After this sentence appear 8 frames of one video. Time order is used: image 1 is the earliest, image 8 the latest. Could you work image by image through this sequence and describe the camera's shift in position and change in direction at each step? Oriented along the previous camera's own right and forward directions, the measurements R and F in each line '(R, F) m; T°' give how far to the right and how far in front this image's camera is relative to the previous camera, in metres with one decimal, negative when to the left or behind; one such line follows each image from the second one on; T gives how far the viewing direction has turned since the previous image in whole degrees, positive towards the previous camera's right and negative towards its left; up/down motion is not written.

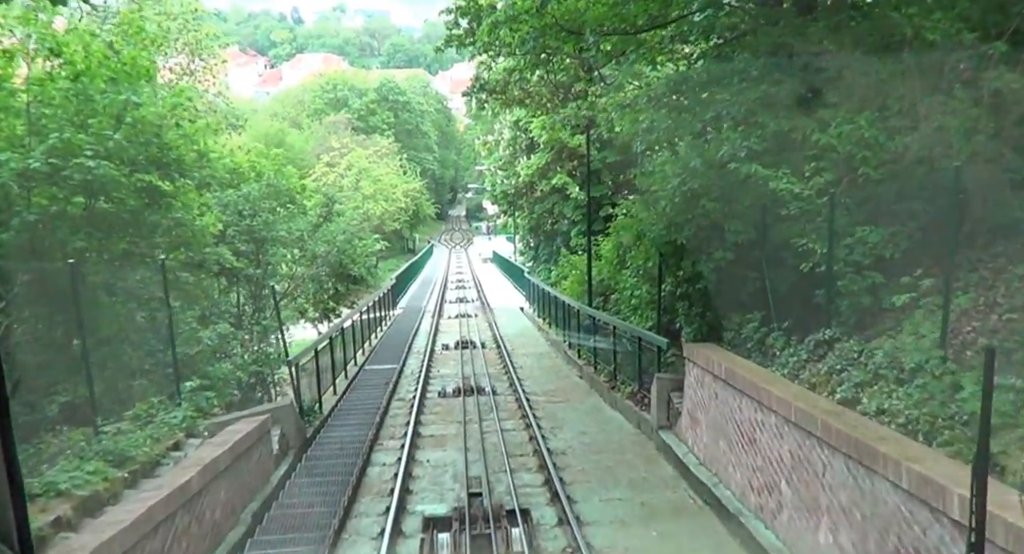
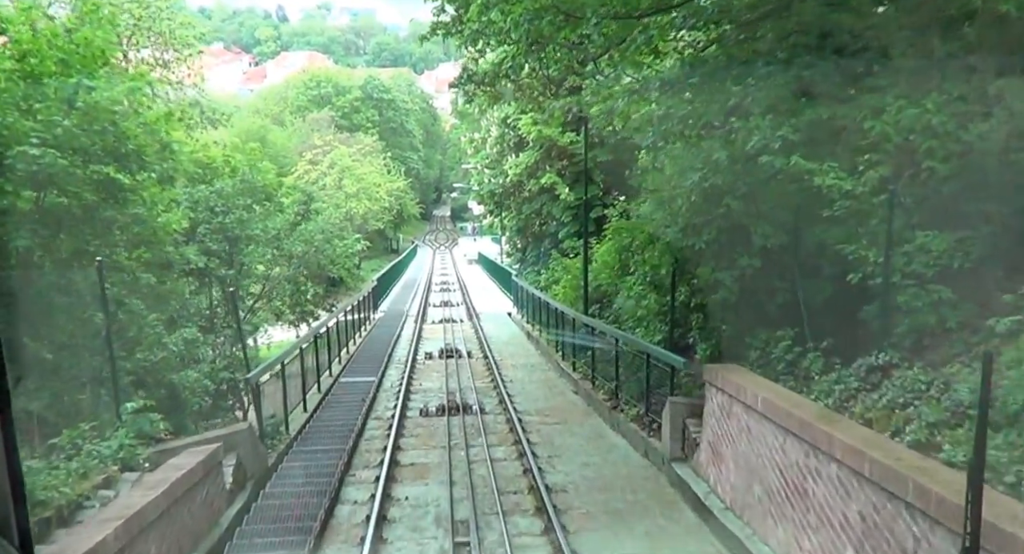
(-0.1, +0.9) m; +1°
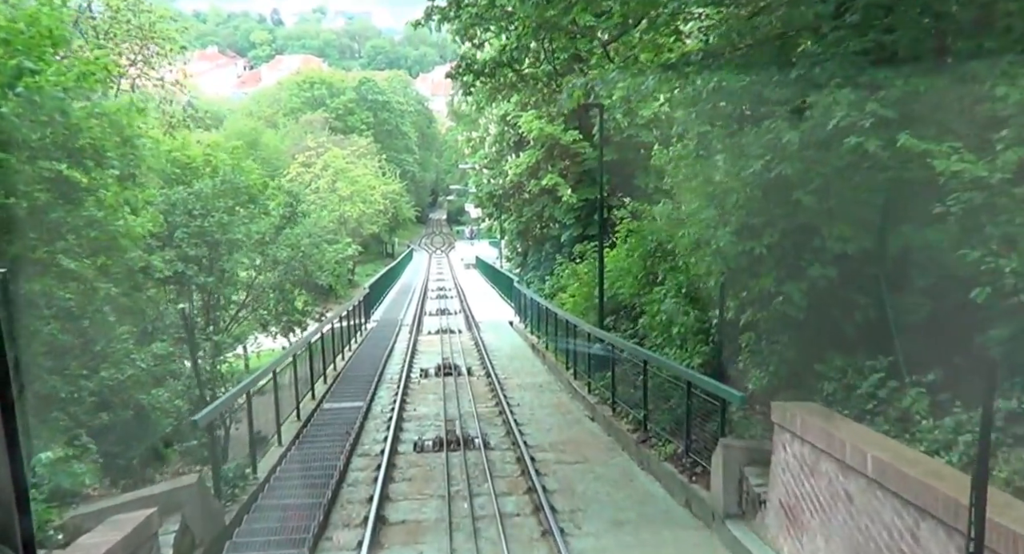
(-0.1, +1.2) m; 0°
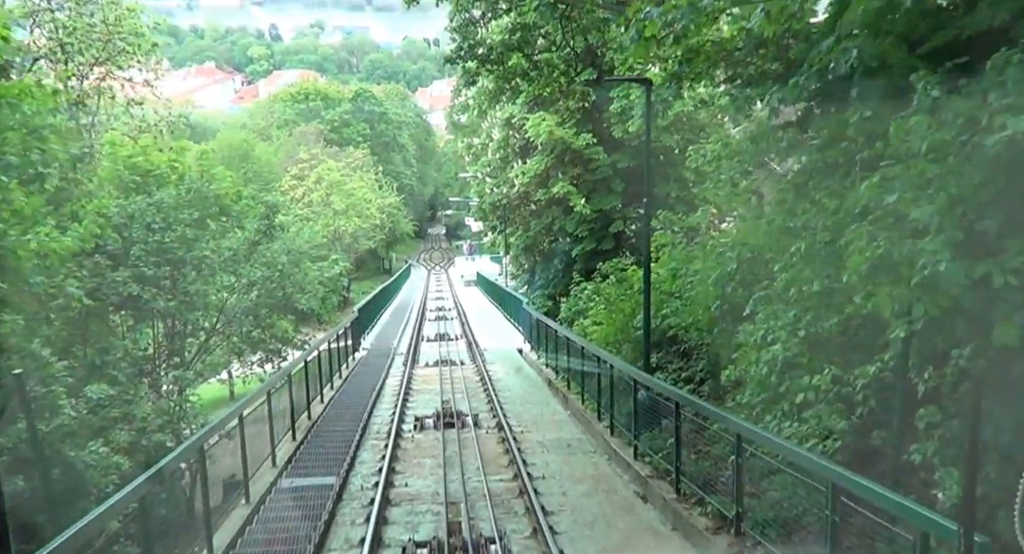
(-0.2, +2.2) m; 0°
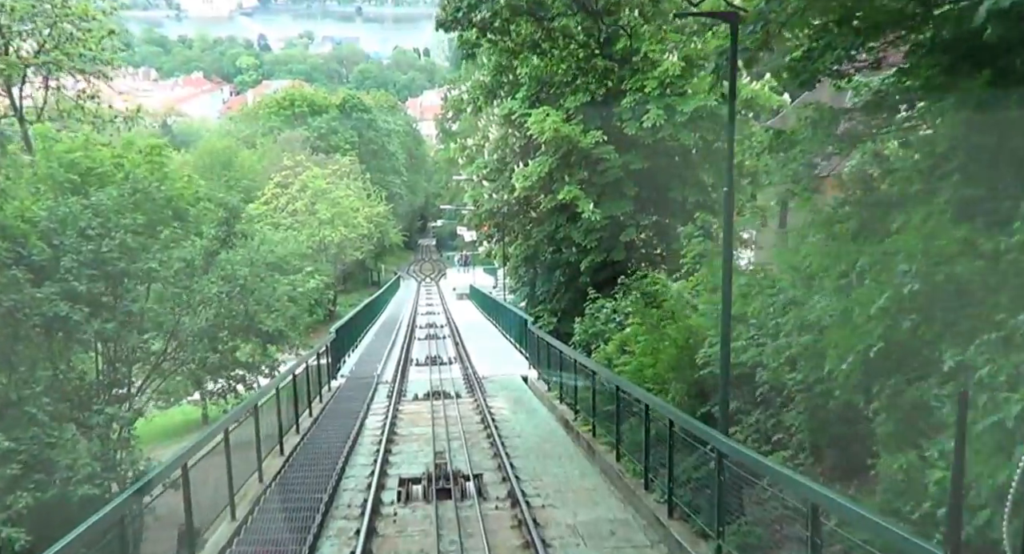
(-0.2, +2.2) m; +1°
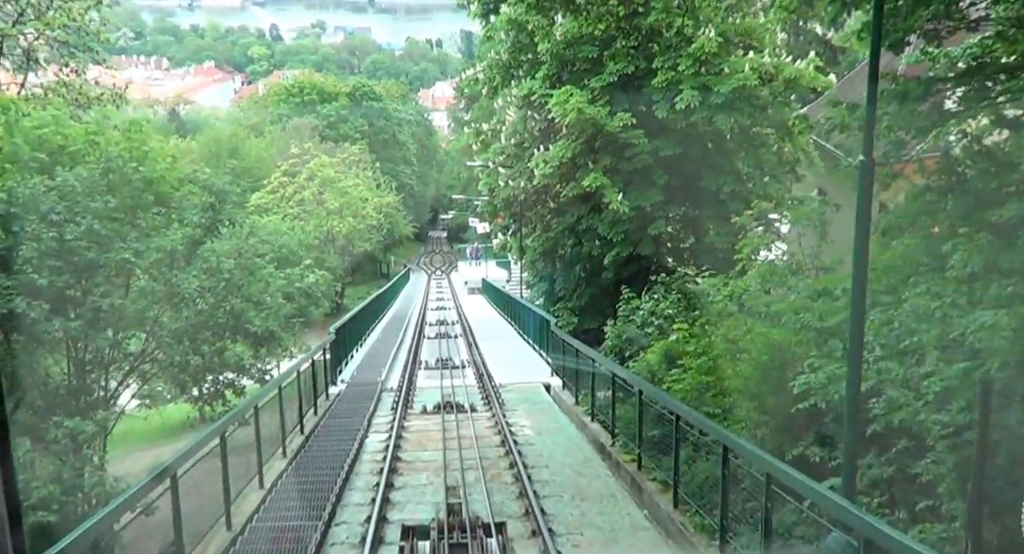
(-0.1, +1.5) m; -1°
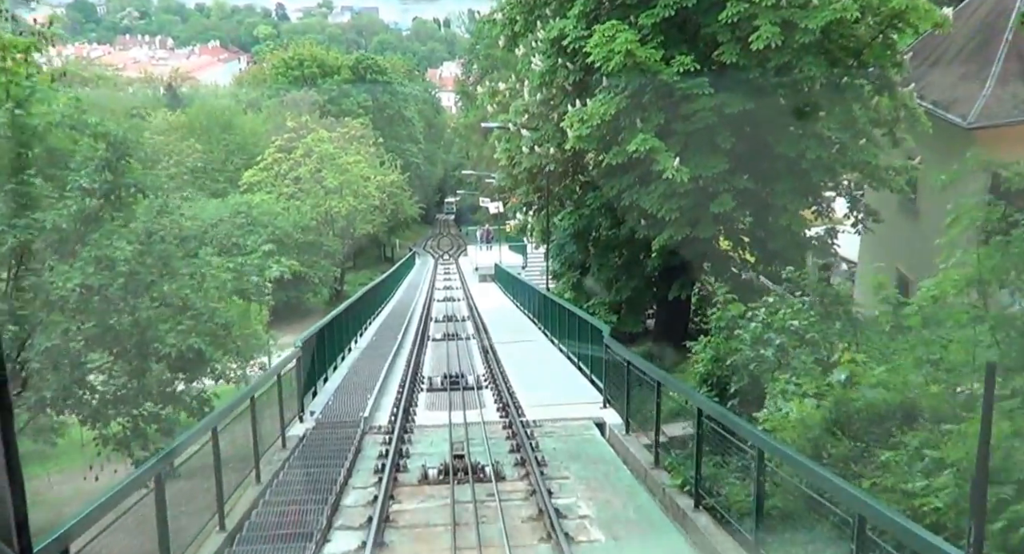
(-0.3, +3.5) m; 0°
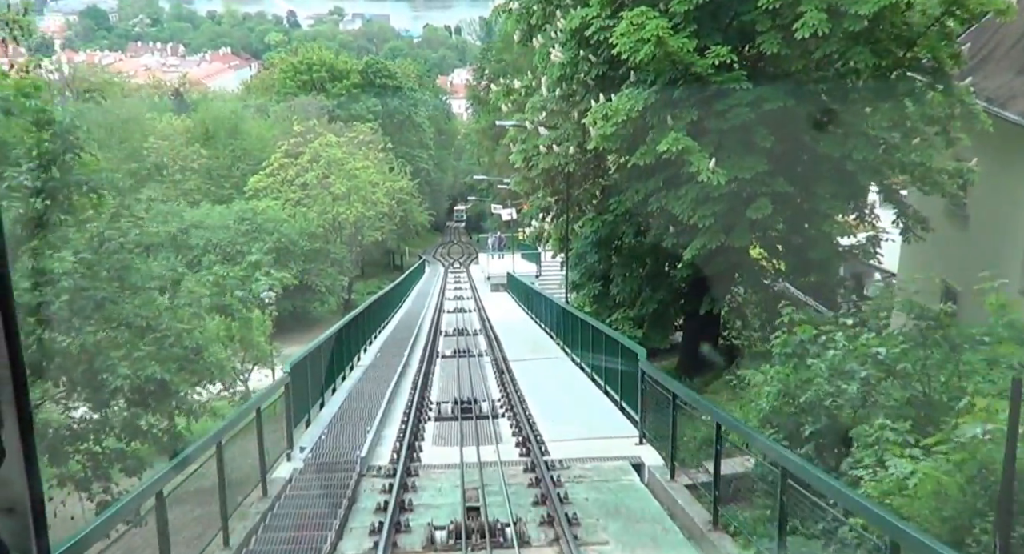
(-0.1, +1.2) m; -1°
